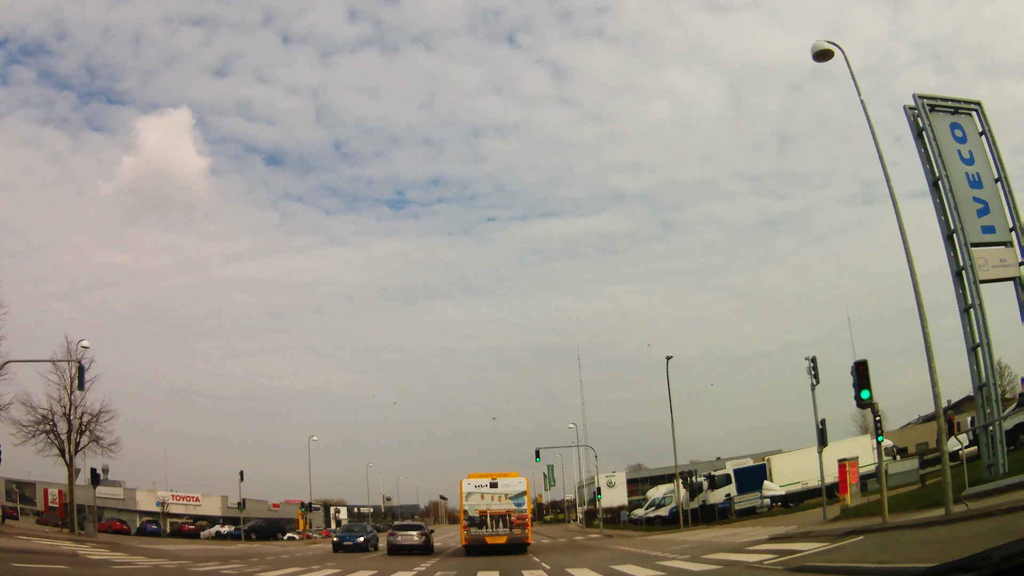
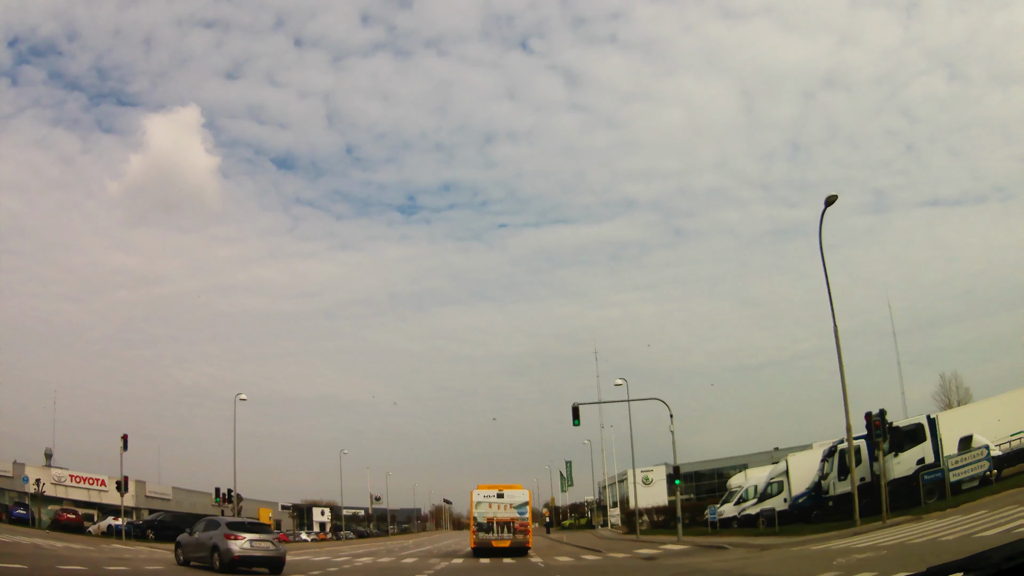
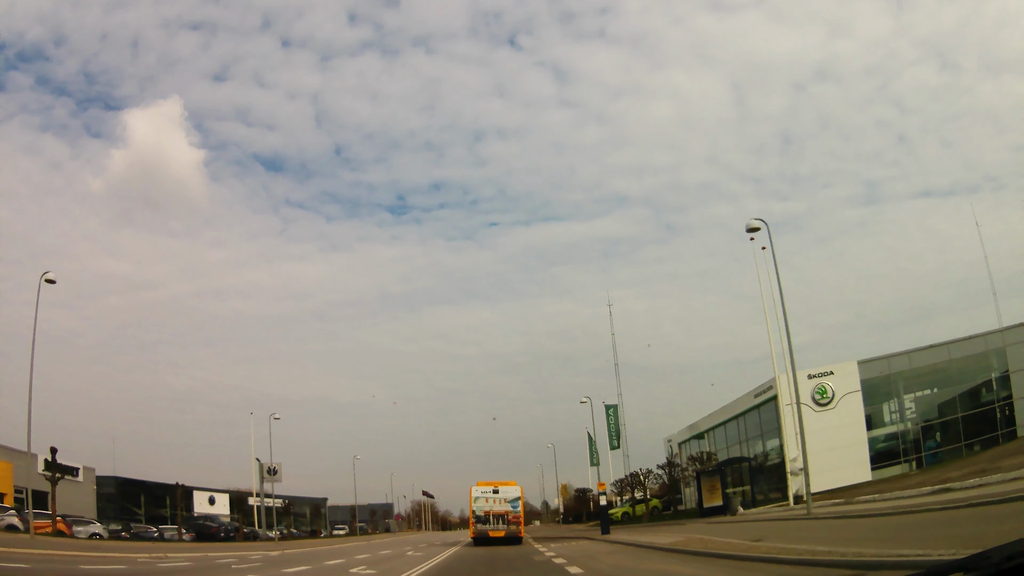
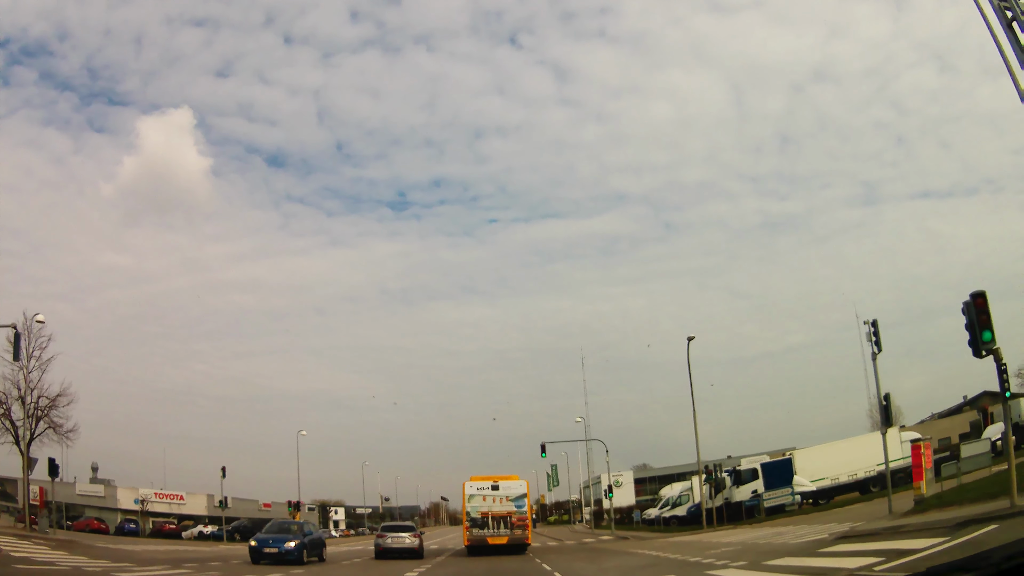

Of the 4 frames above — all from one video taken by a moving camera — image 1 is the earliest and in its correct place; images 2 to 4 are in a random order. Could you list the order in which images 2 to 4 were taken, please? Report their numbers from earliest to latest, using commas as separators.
4, 2, 3
